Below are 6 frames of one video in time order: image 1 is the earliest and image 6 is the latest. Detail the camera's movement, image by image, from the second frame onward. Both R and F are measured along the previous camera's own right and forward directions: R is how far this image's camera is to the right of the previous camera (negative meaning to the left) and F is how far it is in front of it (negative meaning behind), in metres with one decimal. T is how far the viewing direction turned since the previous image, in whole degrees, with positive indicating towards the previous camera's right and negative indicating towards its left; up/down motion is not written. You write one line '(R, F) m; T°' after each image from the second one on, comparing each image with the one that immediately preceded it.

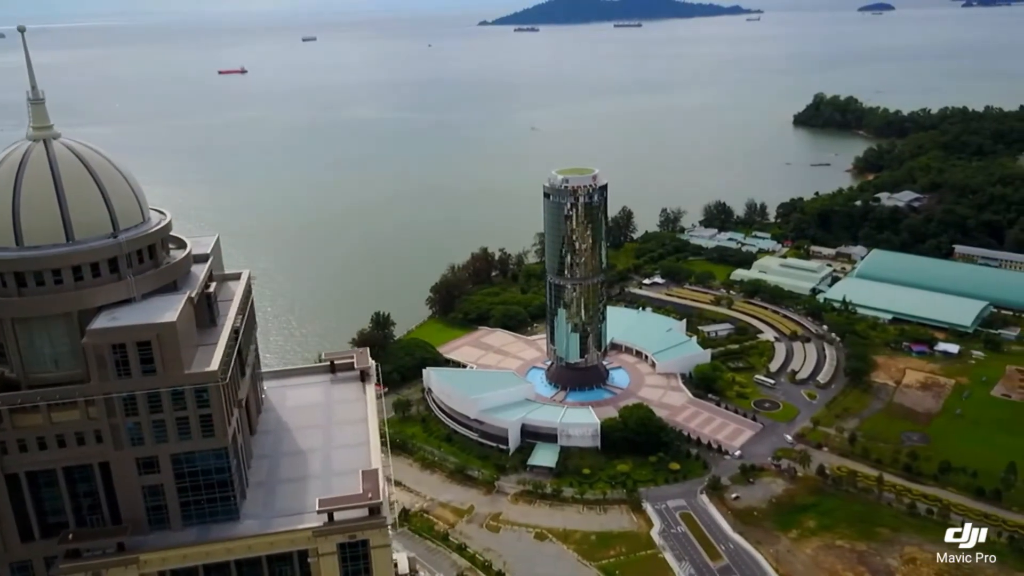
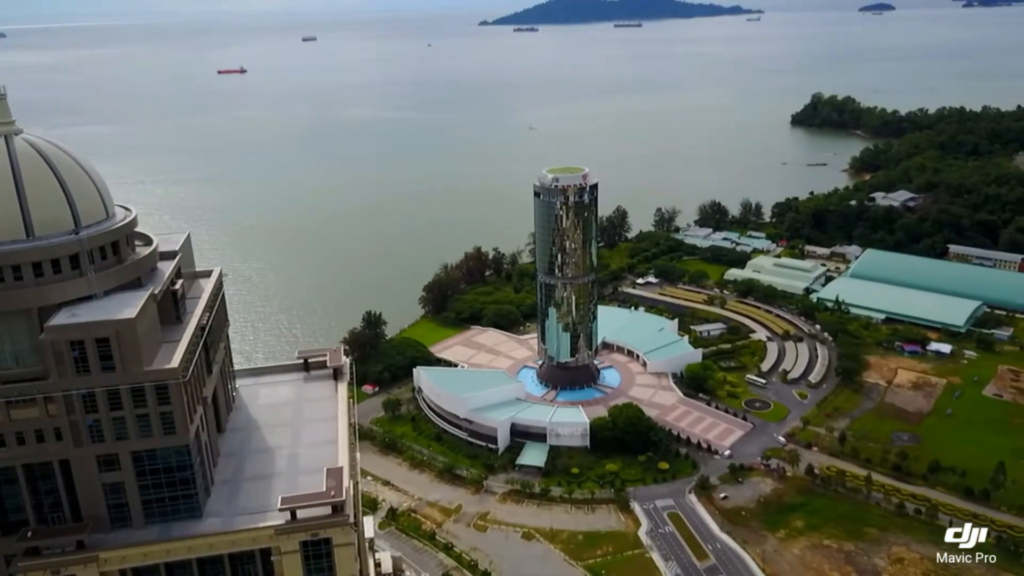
(+0.6, +0.1) m; 0°
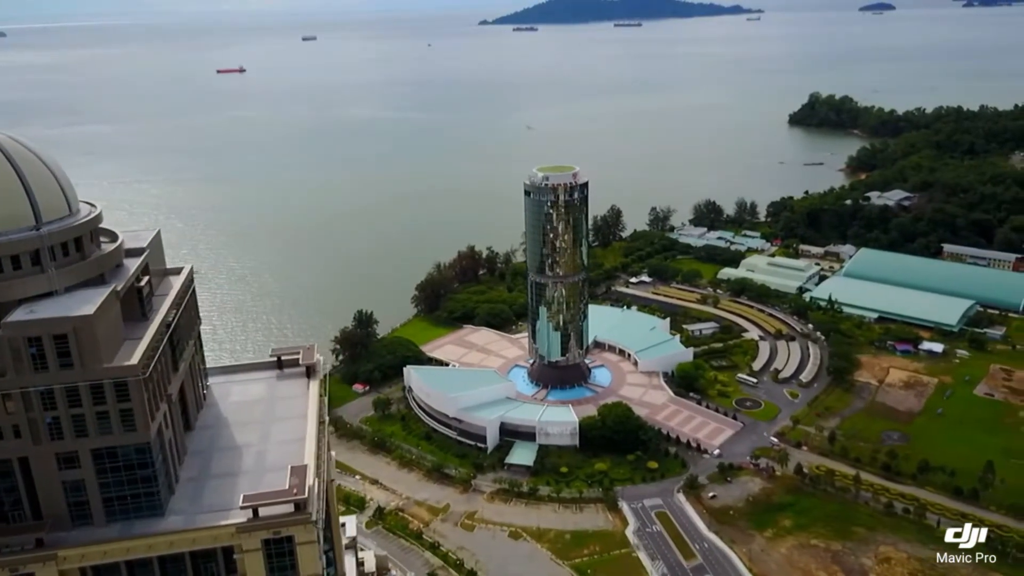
(+0.6, +0.1) m; 0°
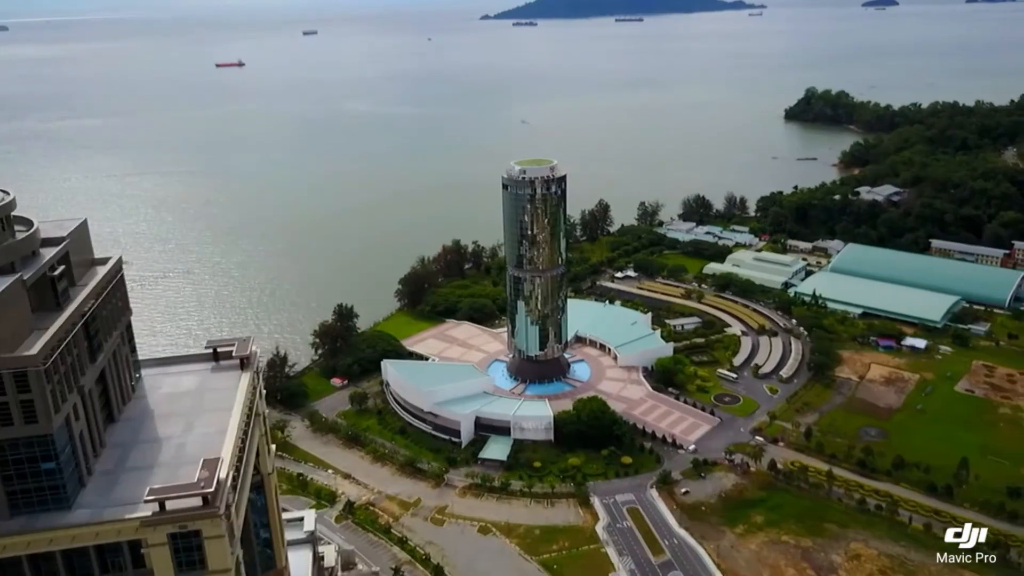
(+1.4, +0.3) m; 0°
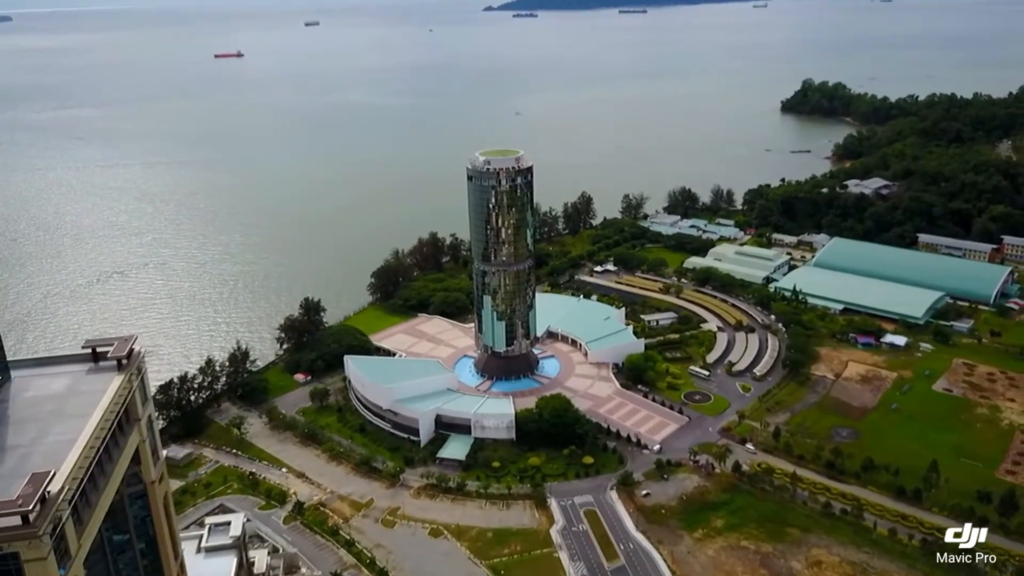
(+2.2, +1.2) m; 0°
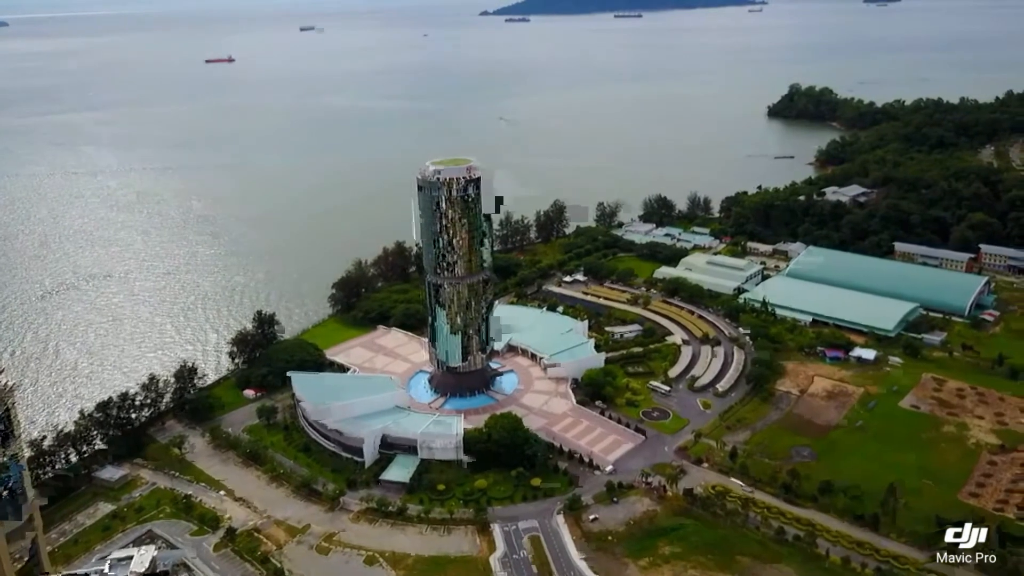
(+2.5, +1.4) m; 0°
